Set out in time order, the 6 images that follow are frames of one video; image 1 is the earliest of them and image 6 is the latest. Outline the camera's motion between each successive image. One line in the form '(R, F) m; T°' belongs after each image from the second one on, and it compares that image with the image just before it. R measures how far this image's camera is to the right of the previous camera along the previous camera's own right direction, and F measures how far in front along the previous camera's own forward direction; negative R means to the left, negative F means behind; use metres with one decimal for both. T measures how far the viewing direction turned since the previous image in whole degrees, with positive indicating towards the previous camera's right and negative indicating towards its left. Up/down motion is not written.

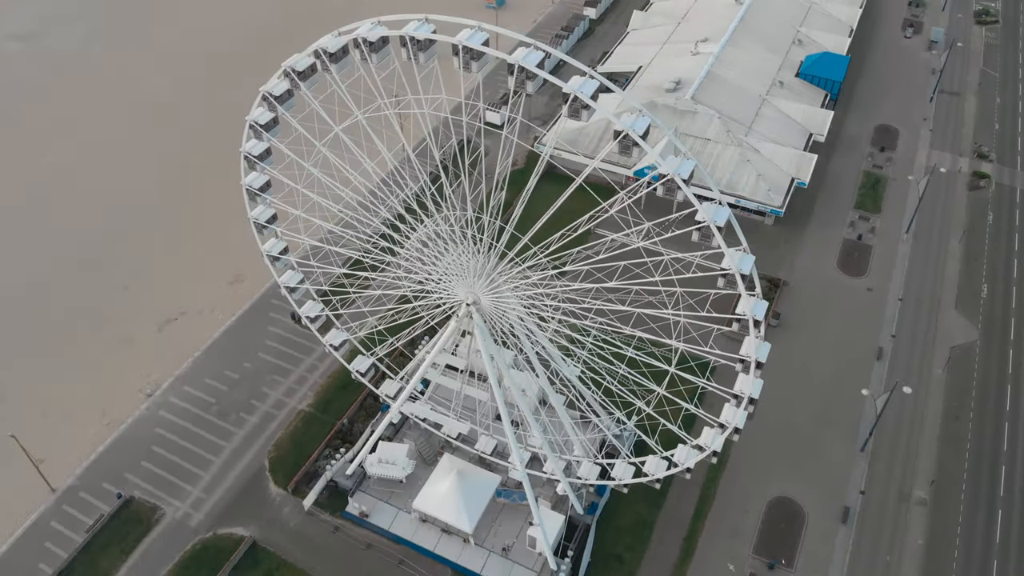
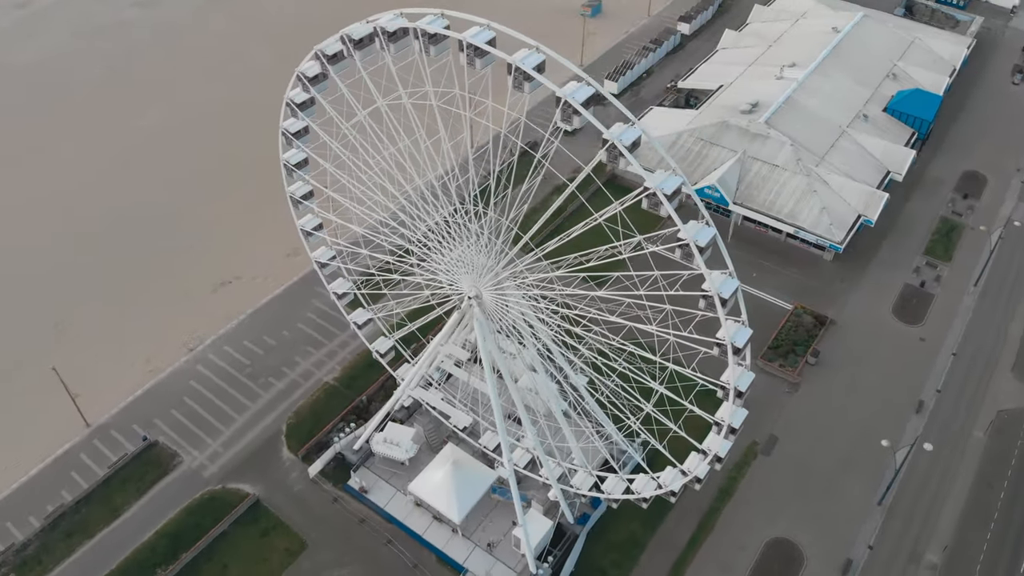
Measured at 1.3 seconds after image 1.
(+4.7, -0.1) m; -7°
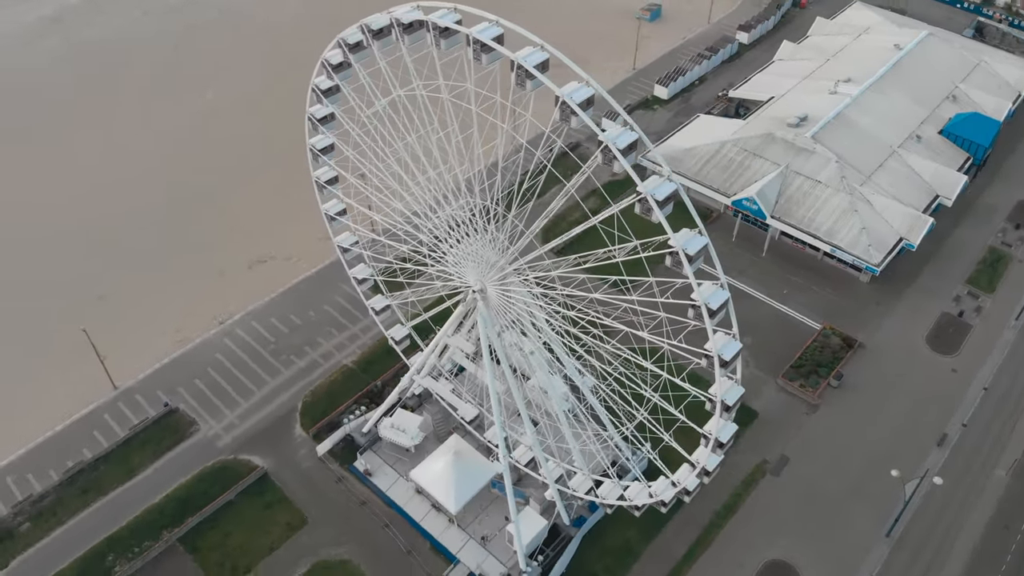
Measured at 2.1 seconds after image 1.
(+2.8, -0.1) m; -4°
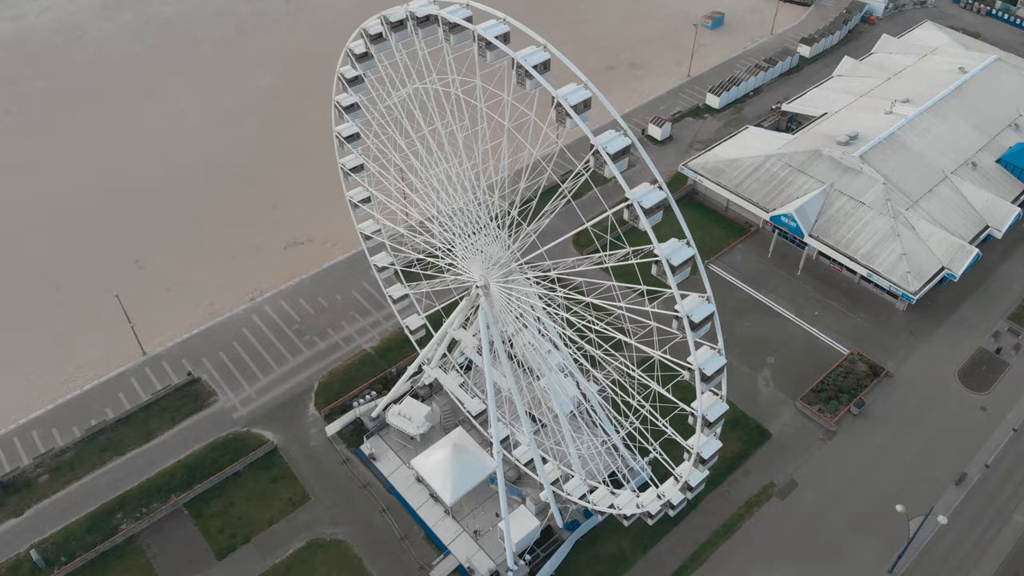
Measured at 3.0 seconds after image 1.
(+3.0, 0.0) m; -5°
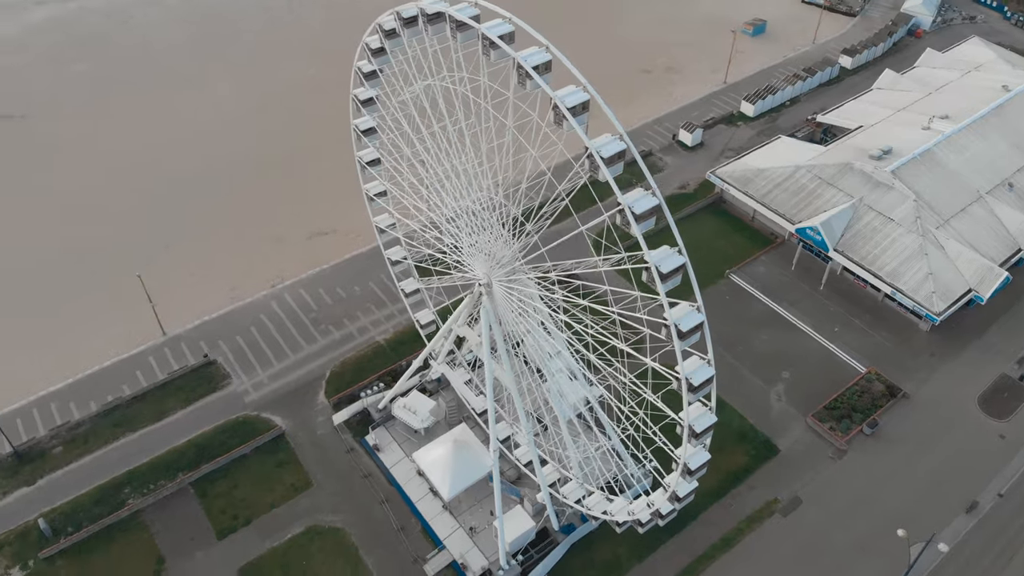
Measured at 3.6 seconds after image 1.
(+1.9, 0.0) m; -3°
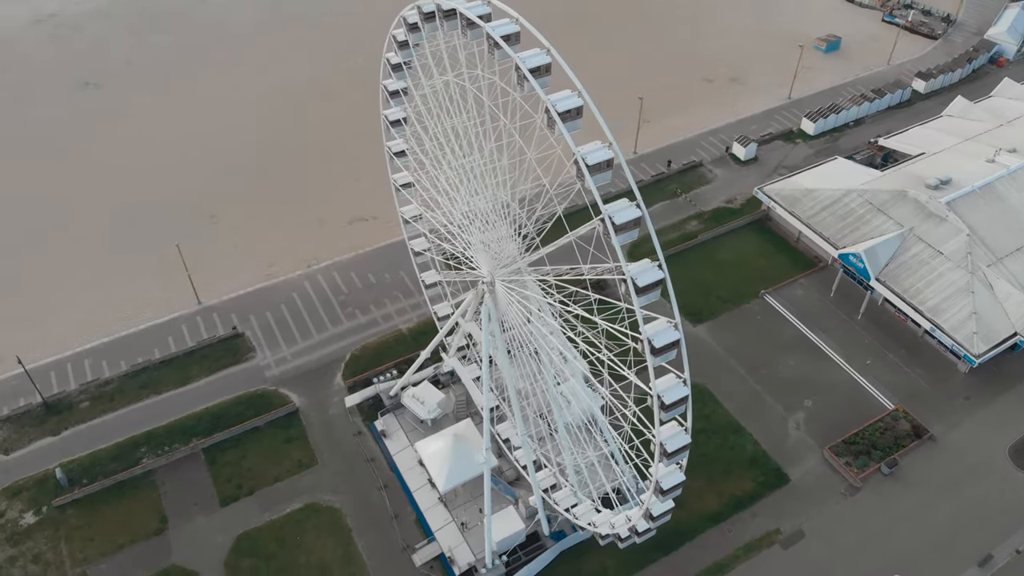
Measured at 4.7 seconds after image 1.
(+3.5, +0.2) m; -5°
